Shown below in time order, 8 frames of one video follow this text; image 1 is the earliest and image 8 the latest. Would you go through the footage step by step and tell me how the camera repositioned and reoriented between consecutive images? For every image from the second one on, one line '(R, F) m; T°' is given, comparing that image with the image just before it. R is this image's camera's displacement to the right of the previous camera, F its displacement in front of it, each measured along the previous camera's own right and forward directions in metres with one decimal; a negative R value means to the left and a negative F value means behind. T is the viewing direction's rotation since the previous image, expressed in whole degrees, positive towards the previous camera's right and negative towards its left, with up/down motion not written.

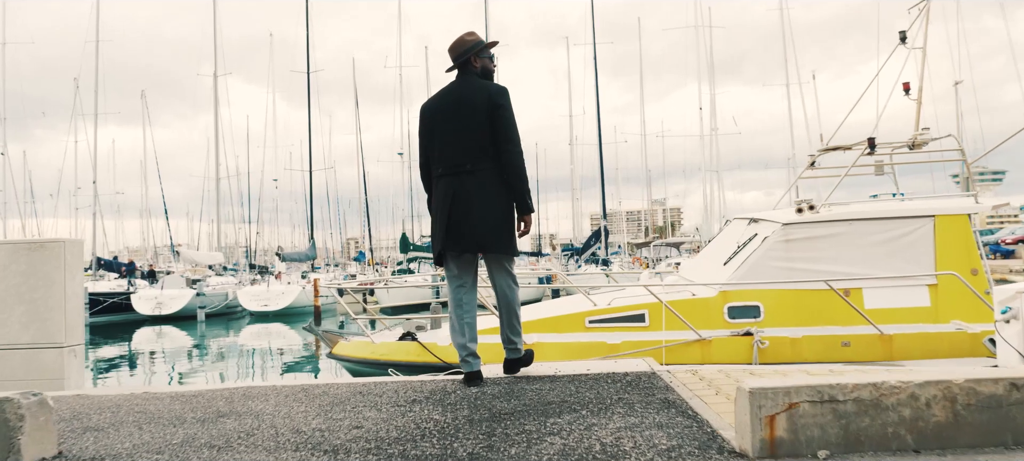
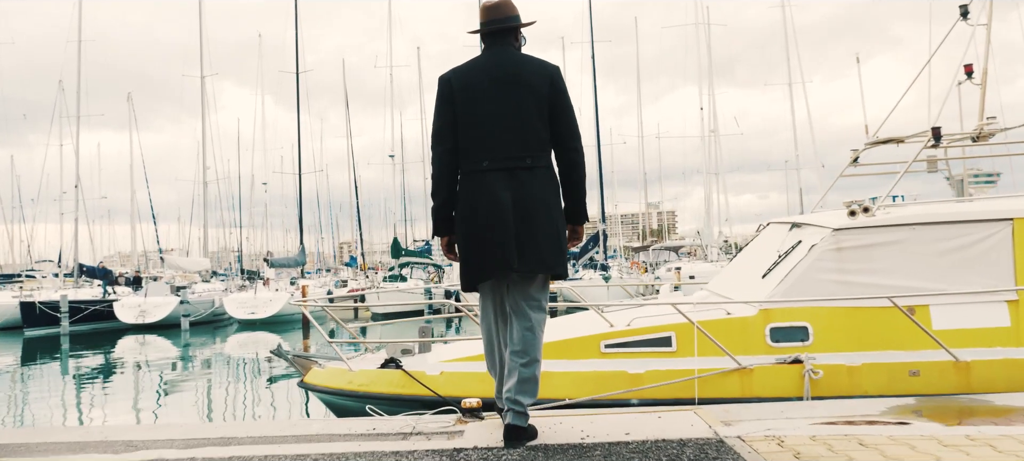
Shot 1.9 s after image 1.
(-0.1, +0.9) m; 0°
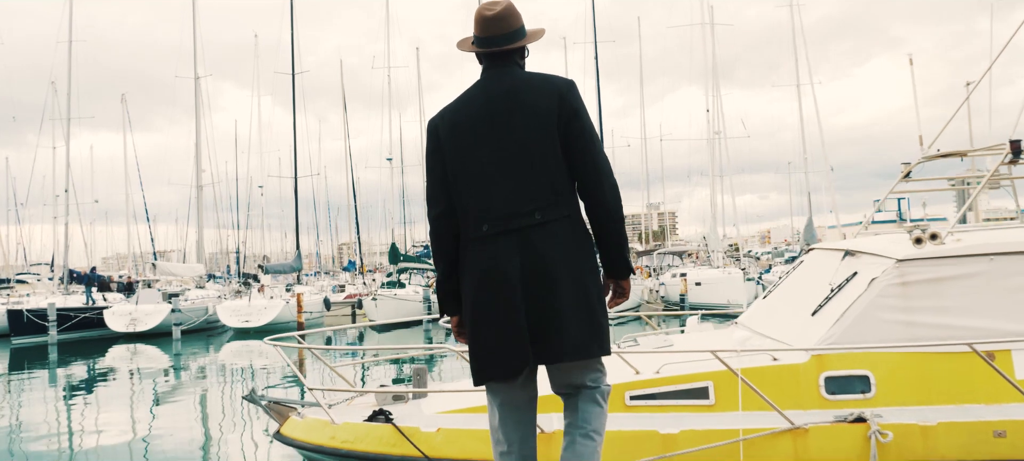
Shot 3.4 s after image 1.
(-0.1, +0.7) m; 0°
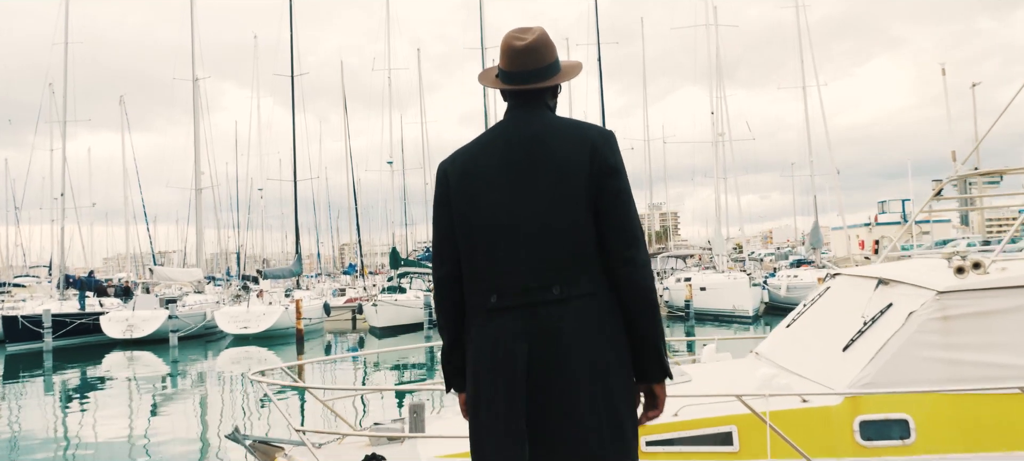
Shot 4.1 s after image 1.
(0.0, +0.4) m; 0°
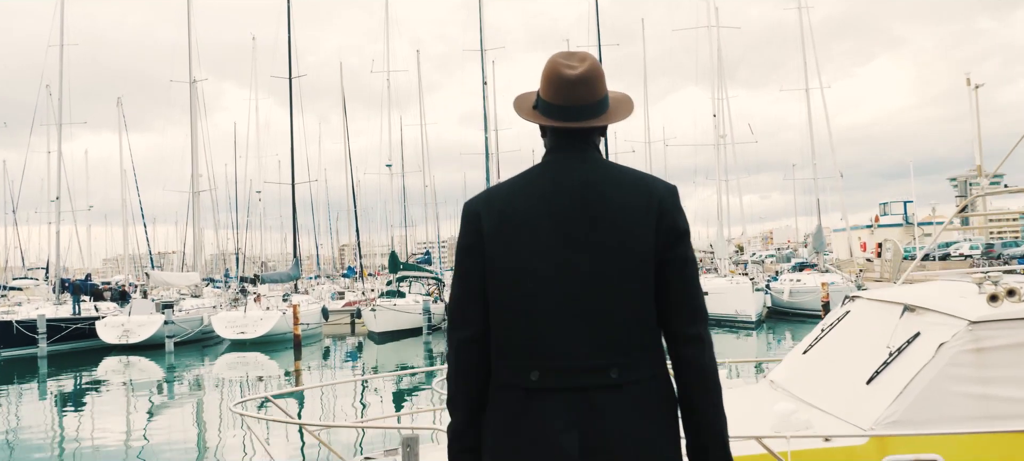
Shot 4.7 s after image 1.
(0.0, +0.3) m; 0°
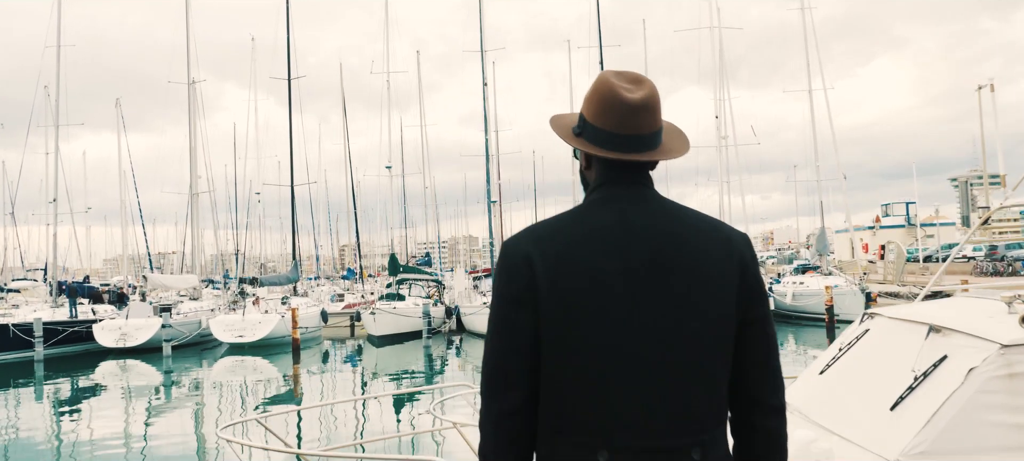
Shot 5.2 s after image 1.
(0.0, +0.2) m; 0°
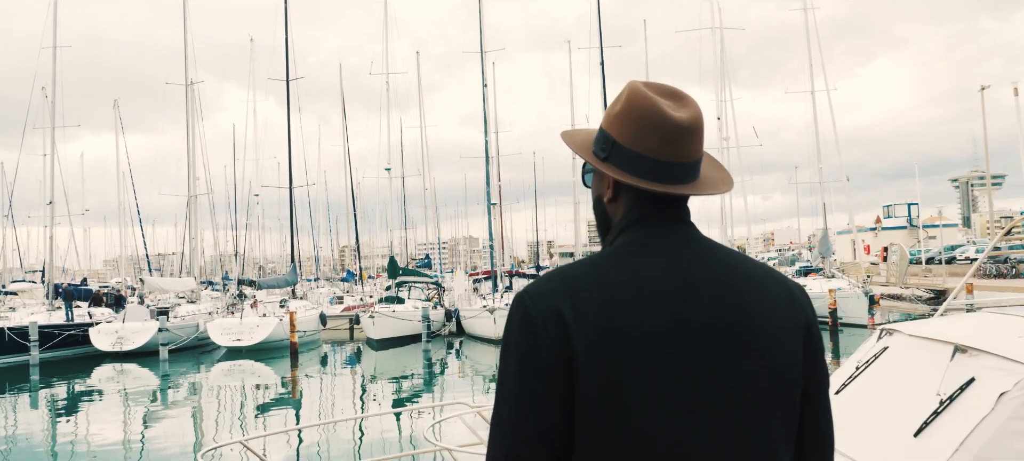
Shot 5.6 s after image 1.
(0.0, +0.2) m; 0°
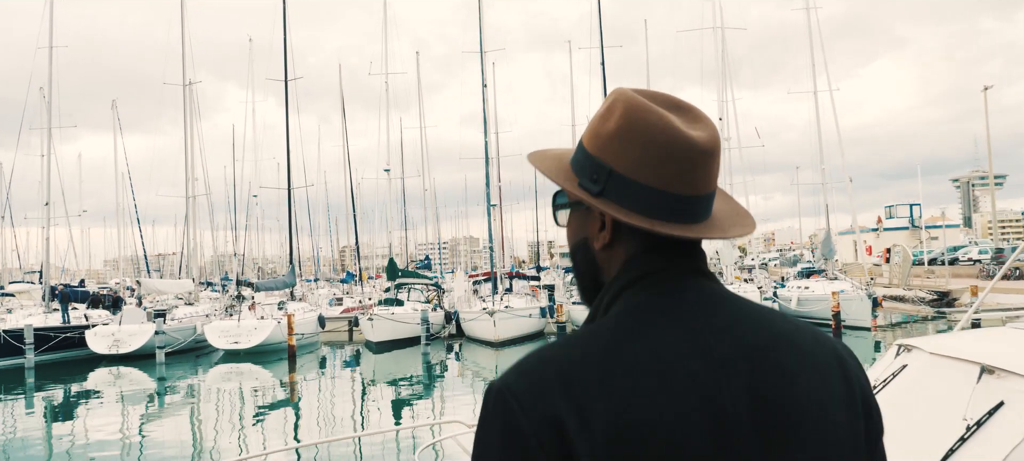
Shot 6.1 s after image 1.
(0.0, +0.2) m; 0°
